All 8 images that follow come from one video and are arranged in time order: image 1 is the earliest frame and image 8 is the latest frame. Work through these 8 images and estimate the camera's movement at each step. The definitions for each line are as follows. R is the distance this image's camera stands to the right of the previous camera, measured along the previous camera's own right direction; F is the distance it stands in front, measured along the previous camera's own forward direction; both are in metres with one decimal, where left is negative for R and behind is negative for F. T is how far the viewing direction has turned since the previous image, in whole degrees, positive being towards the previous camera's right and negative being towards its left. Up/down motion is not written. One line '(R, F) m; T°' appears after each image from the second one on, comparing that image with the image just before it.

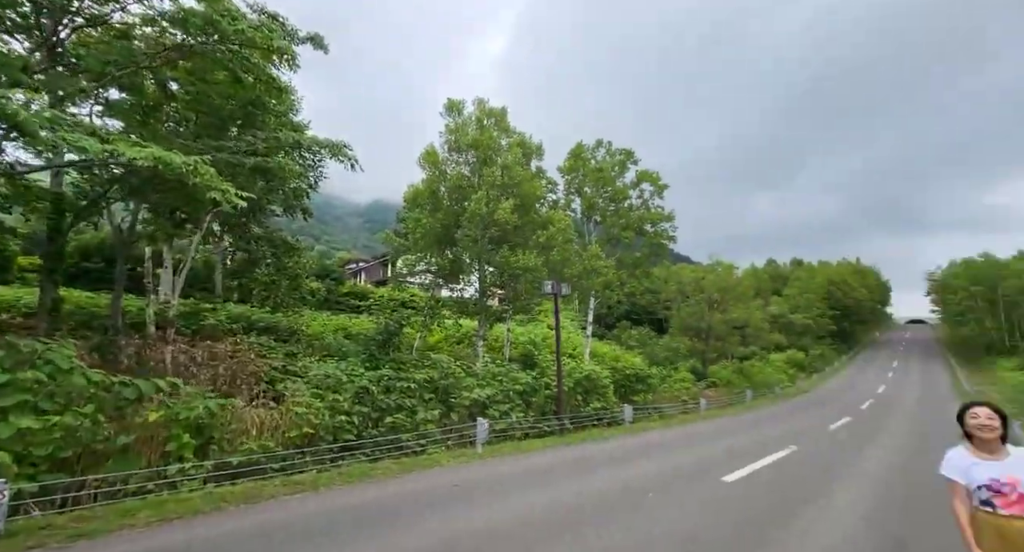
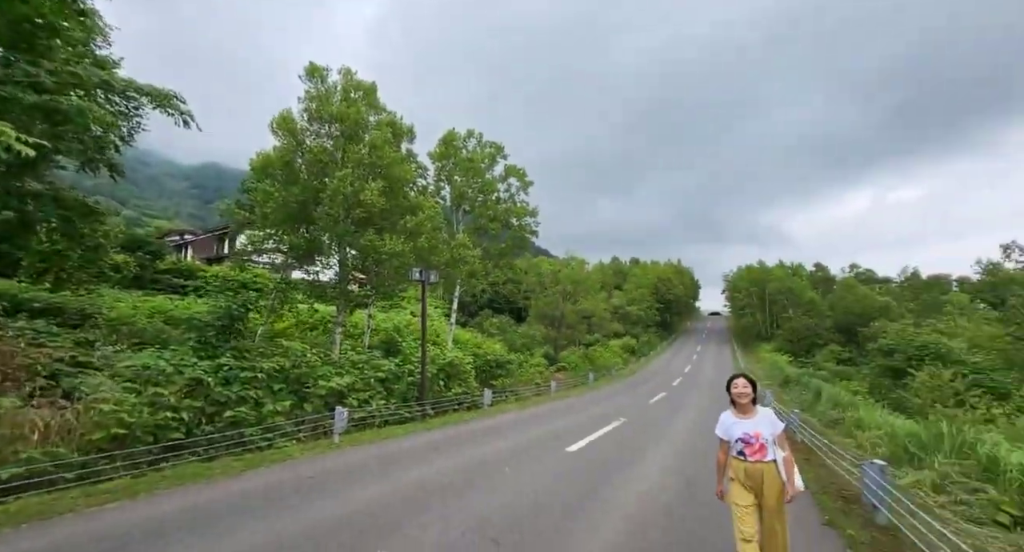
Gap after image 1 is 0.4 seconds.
(-0.1, -0.2) m; +18°
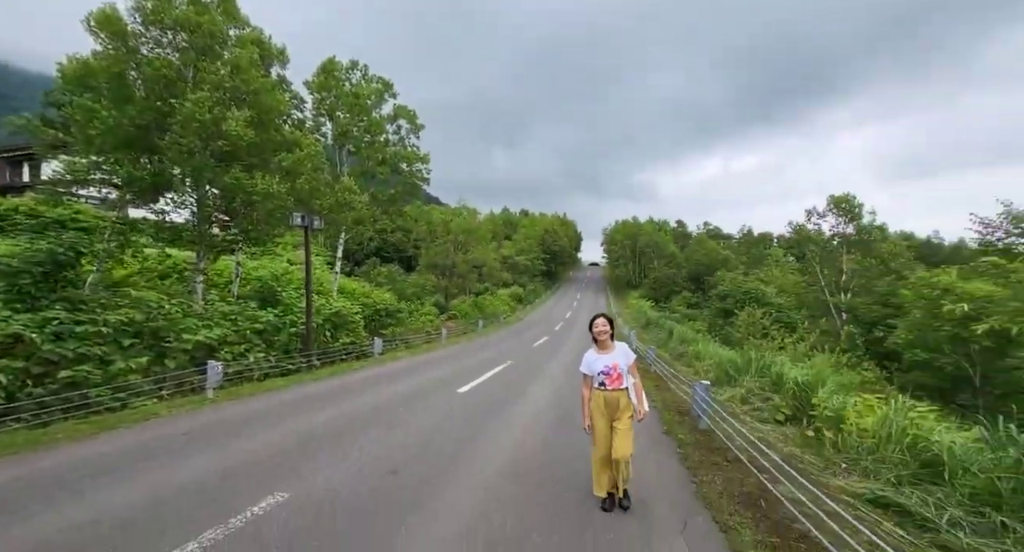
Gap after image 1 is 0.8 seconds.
(0.0, -0.2) m; +14°
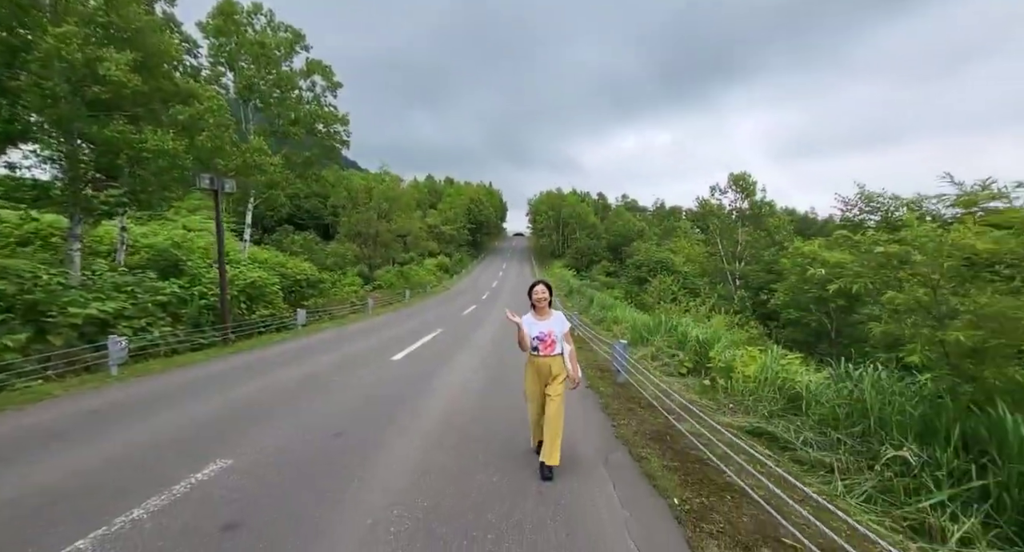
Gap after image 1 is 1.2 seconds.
(-0.1, -0.2) m; +10°
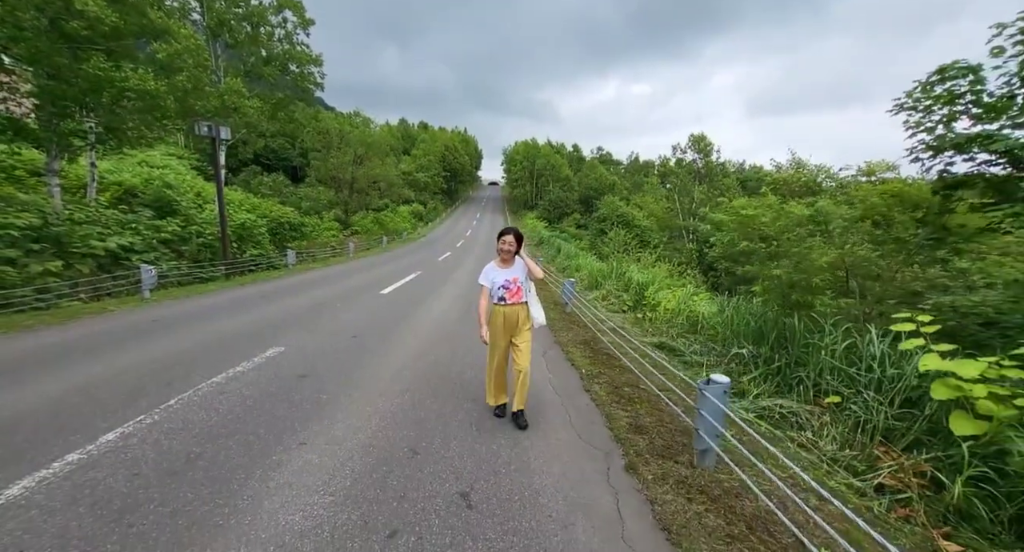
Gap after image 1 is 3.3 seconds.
(0.0, -1.5) m; +4°
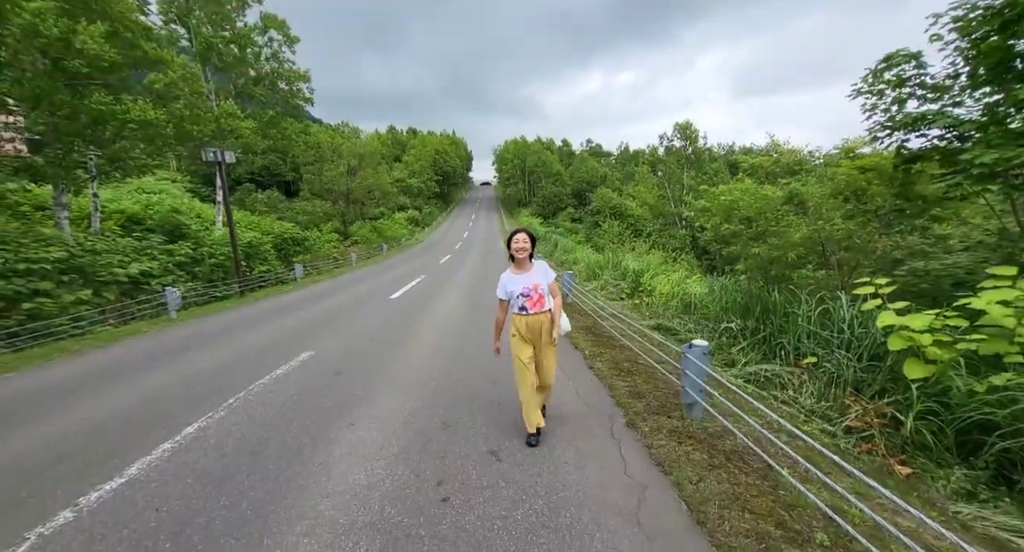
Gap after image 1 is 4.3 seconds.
(-0.1, -0.5) m; 0°
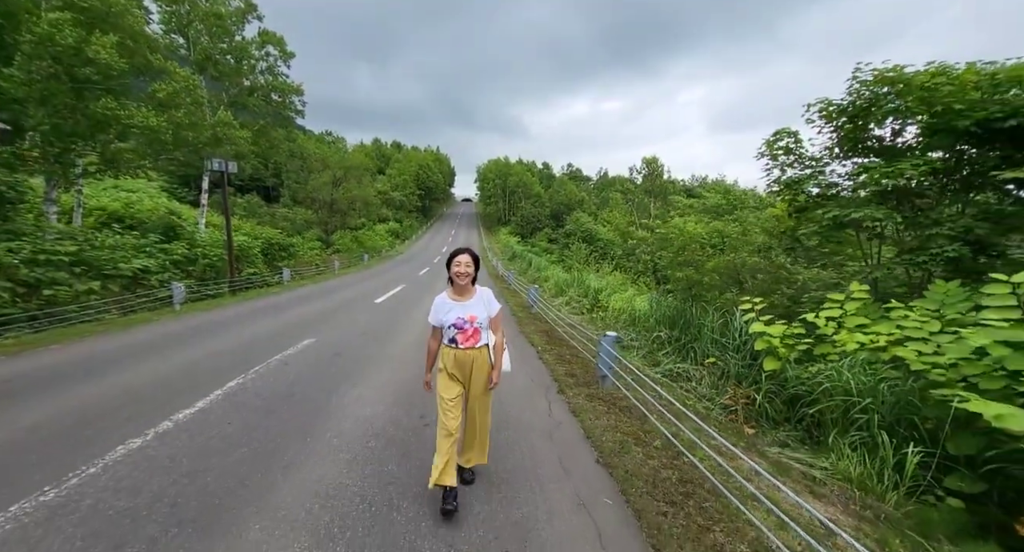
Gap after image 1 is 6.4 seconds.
(+0.1, -1.2) m; +3°
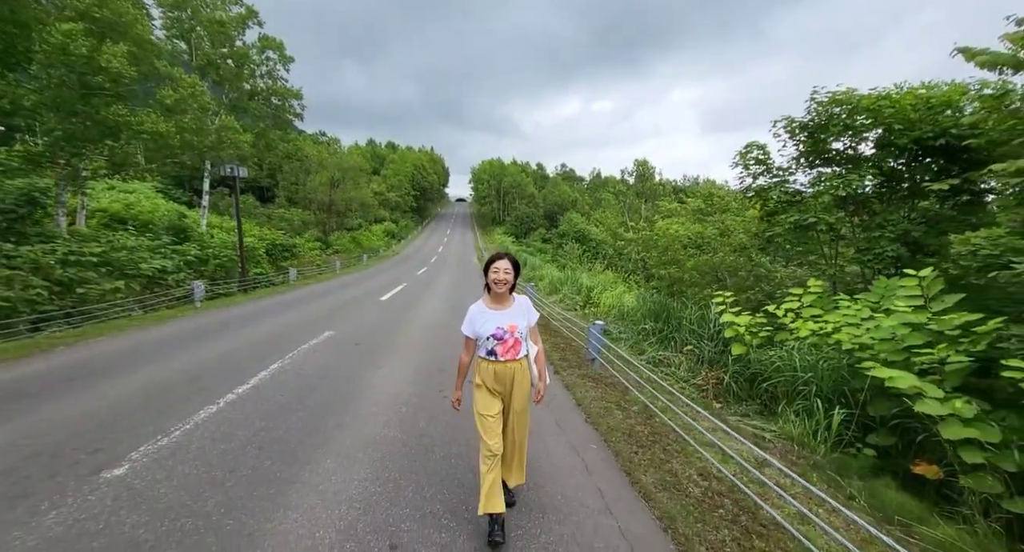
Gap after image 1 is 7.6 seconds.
(-0.1, -0.7) m; +1°
